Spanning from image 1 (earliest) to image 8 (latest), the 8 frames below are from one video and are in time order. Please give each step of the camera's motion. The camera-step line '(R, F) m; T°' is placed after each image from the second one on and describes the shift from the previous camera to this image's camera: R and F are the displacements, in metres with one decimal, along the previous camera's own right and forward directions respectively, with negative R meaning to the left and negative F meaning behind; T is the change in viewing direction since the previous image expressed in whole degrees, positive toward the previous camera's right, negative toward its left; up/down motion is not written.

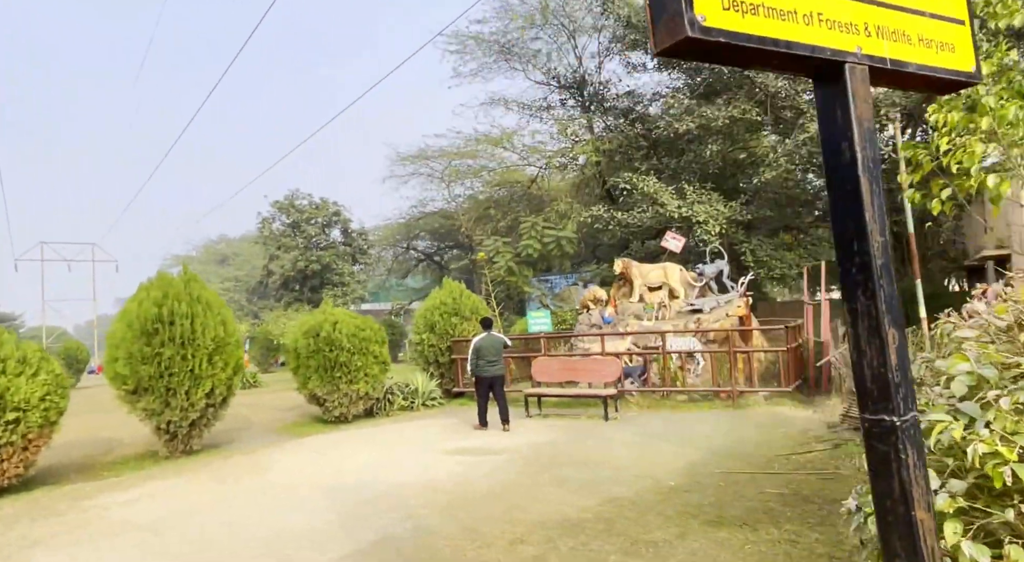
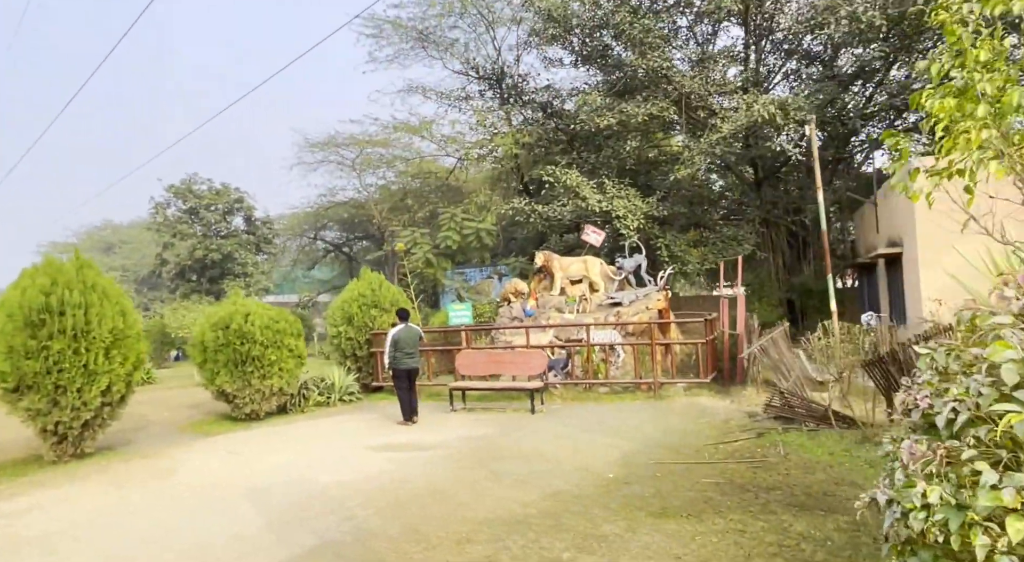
(-0.2, +0.1) m; +7°
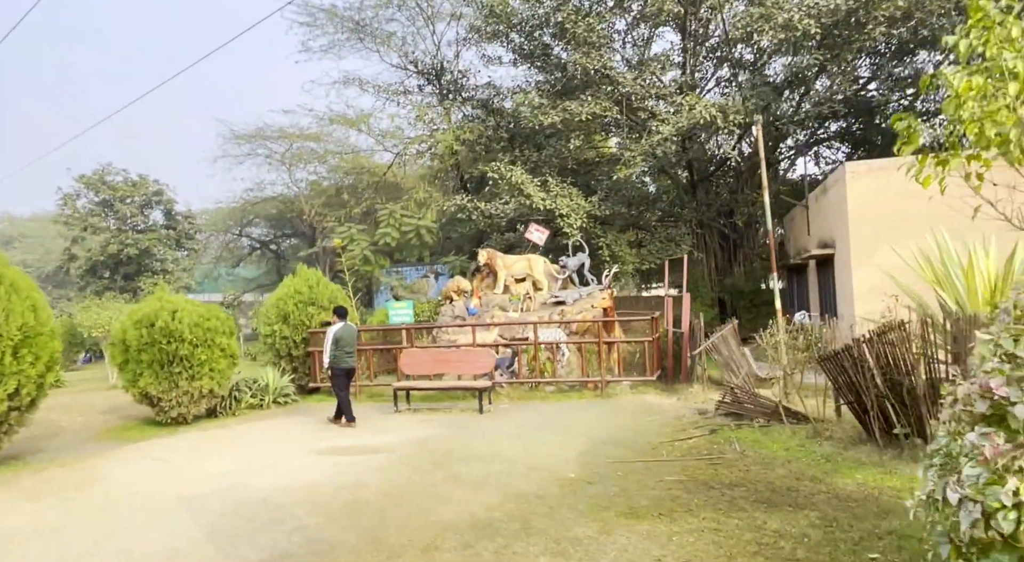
(-0.2, +0.2) m; +6°
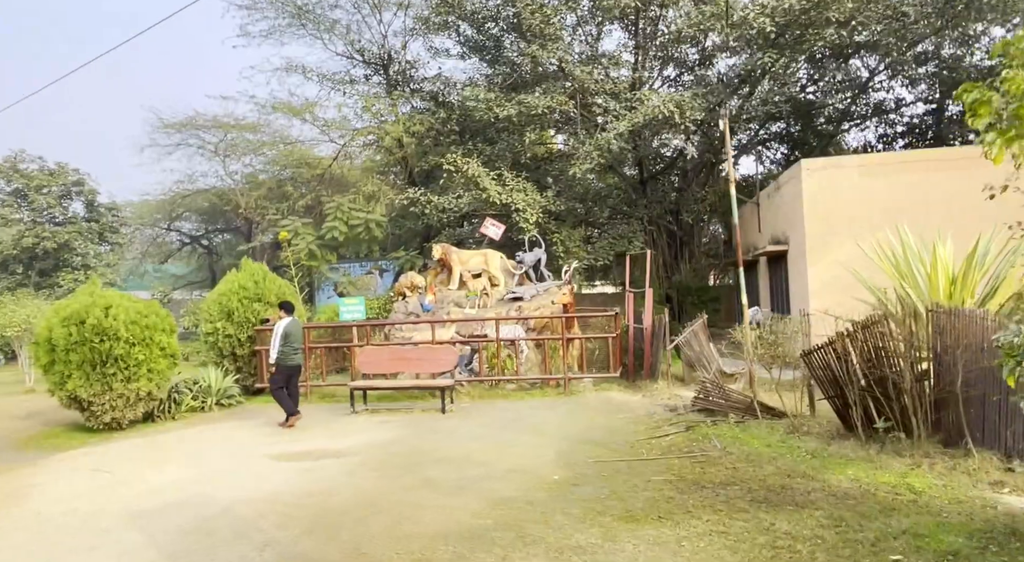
(-0.3, +0.3) m; +5°
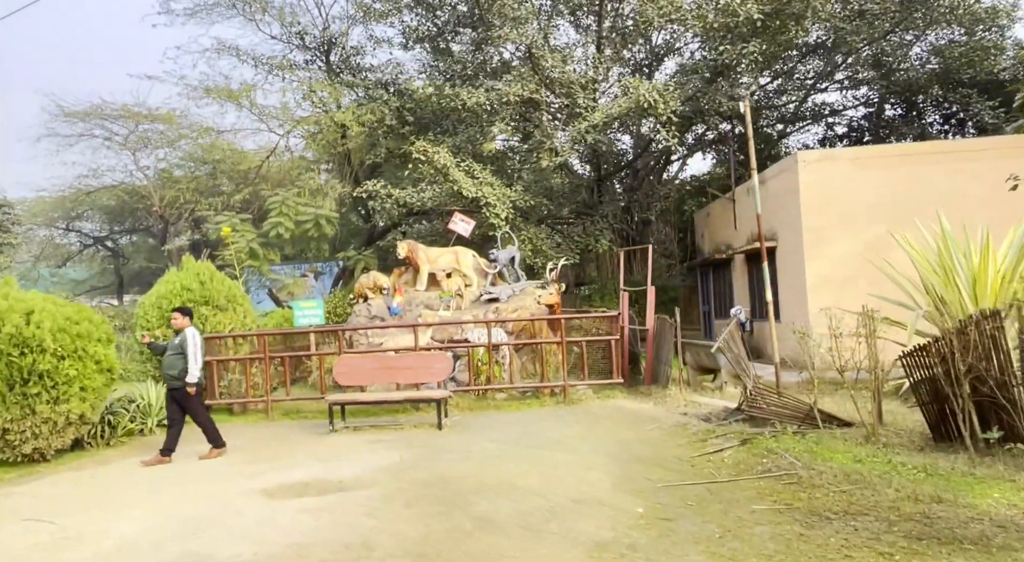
(-0.9, +1.0) m; +7°
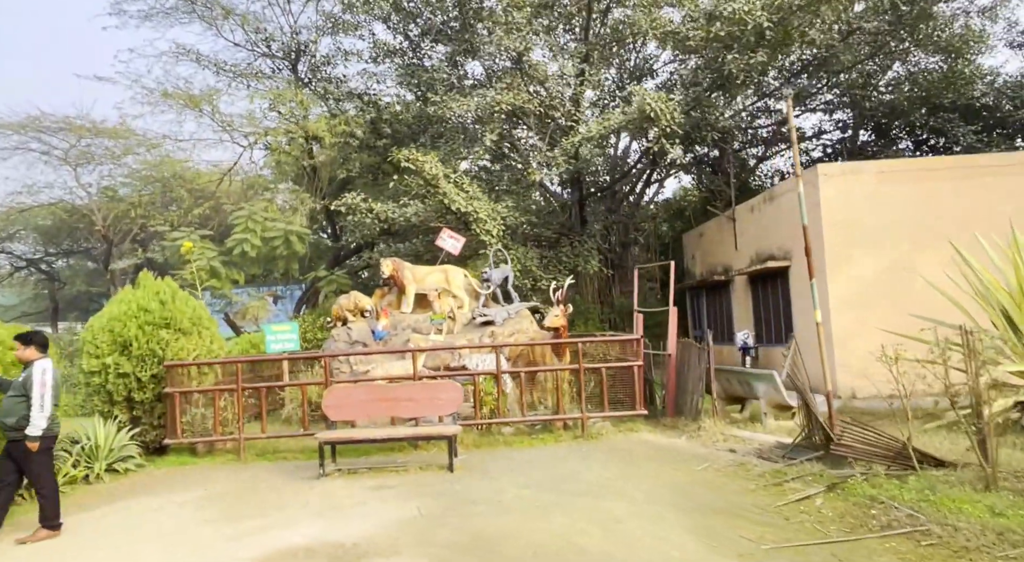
(-0.6, +1.0) m; +4°
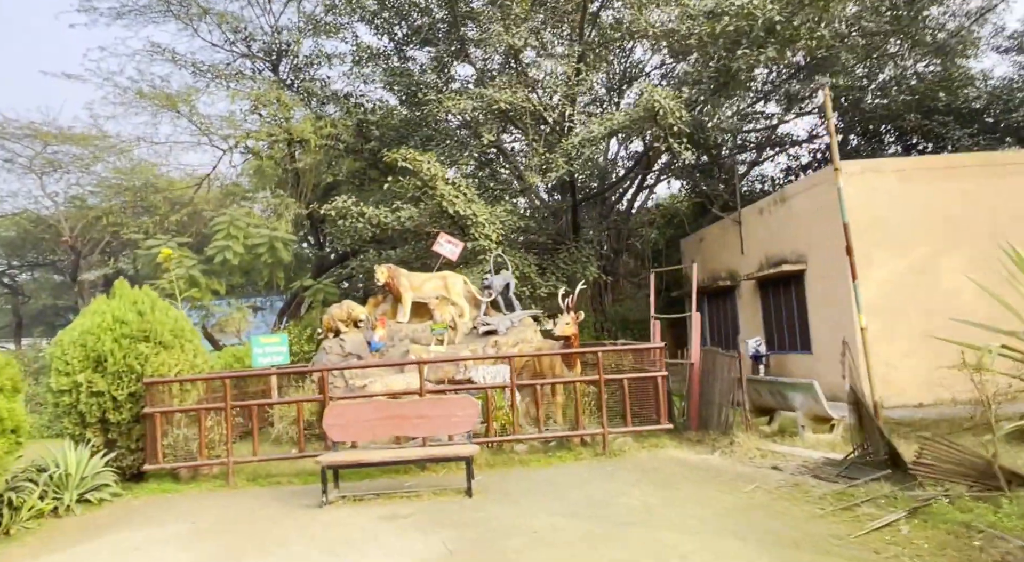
(-0.4, +0.6) m; +2°
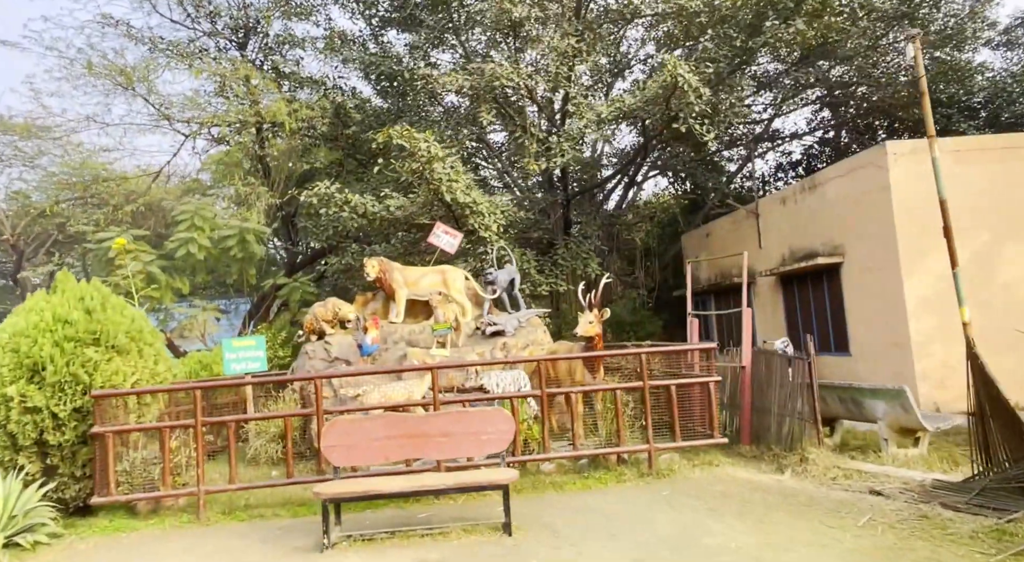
(-0.6, +1.1) m; +3°
